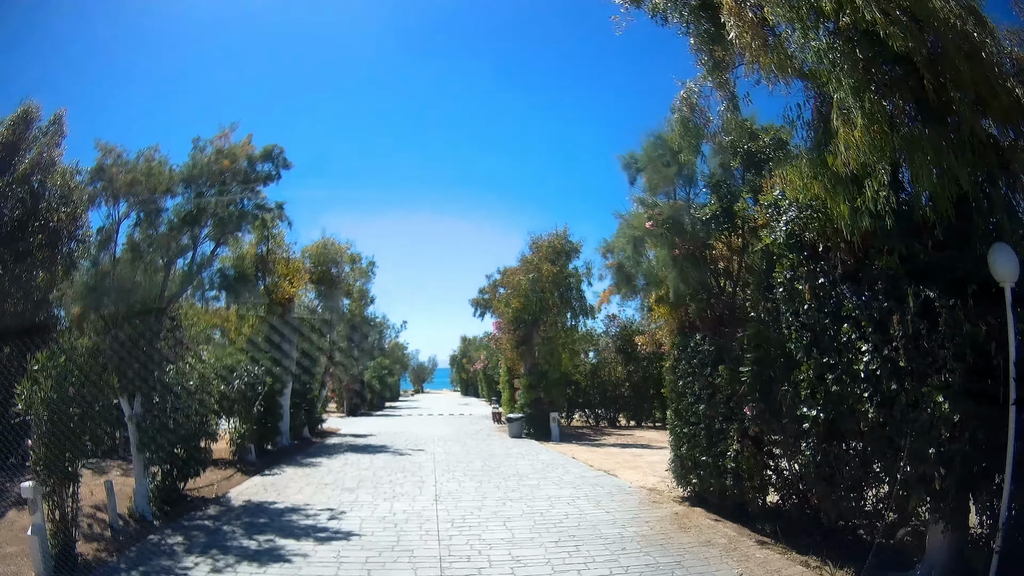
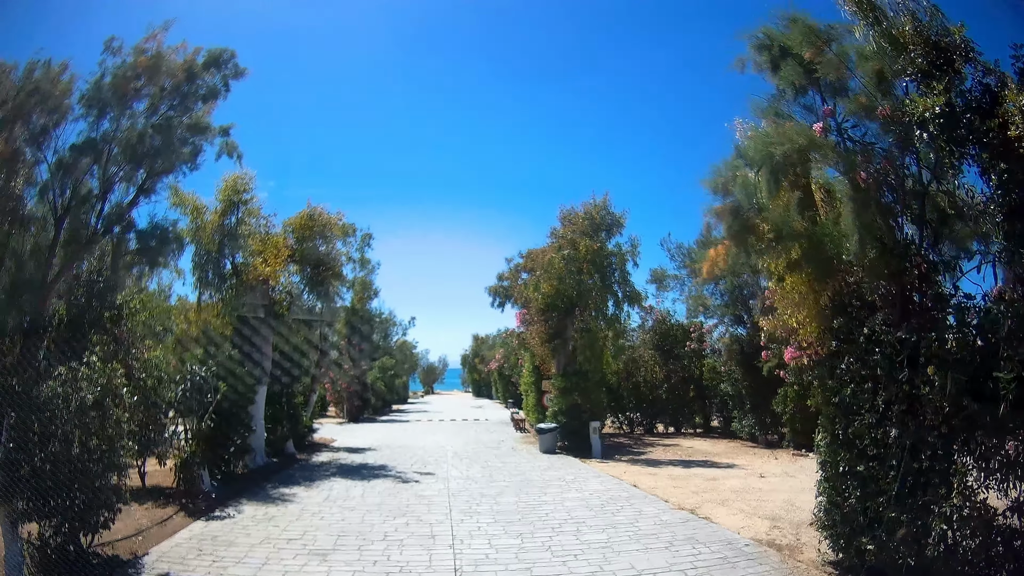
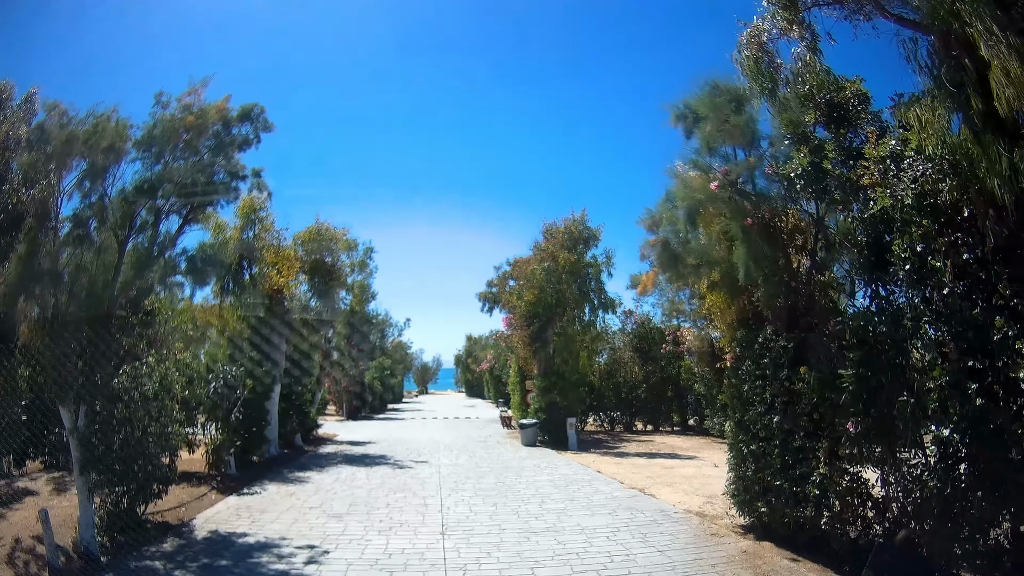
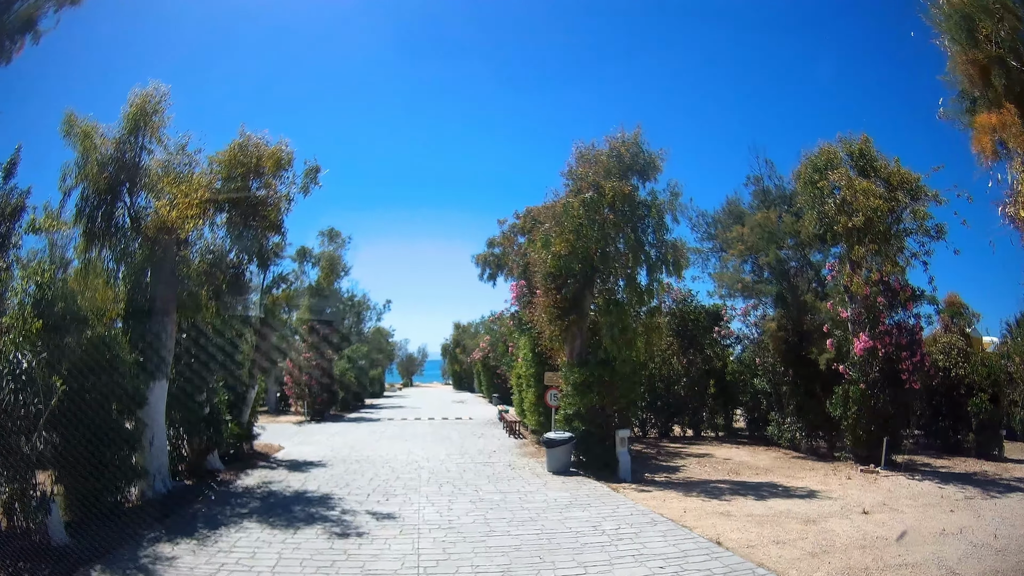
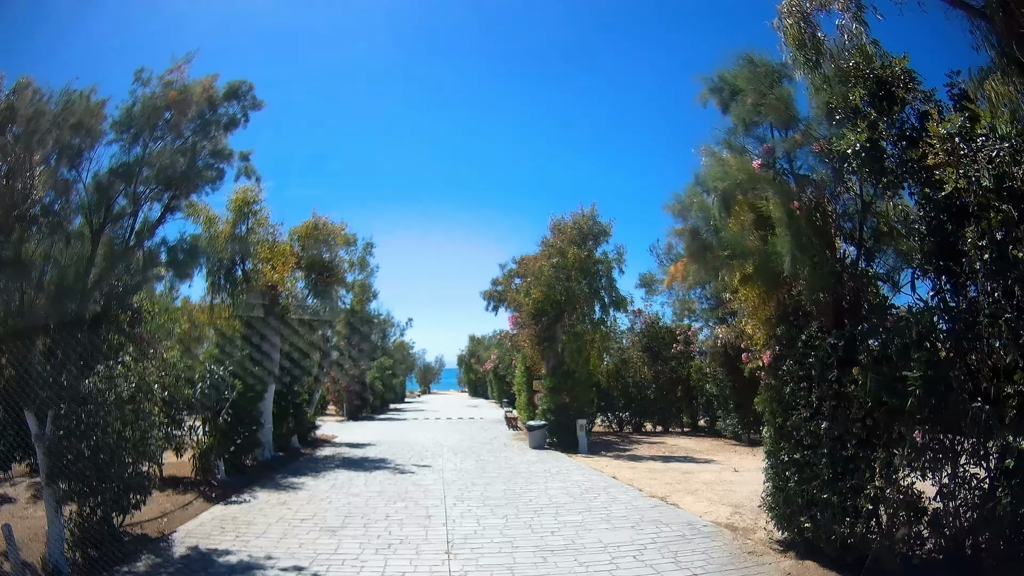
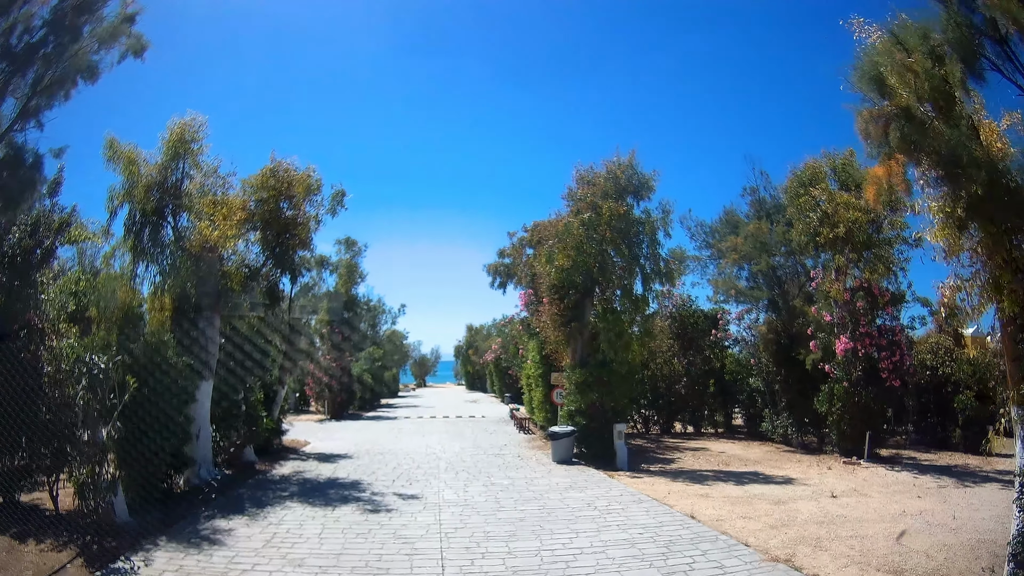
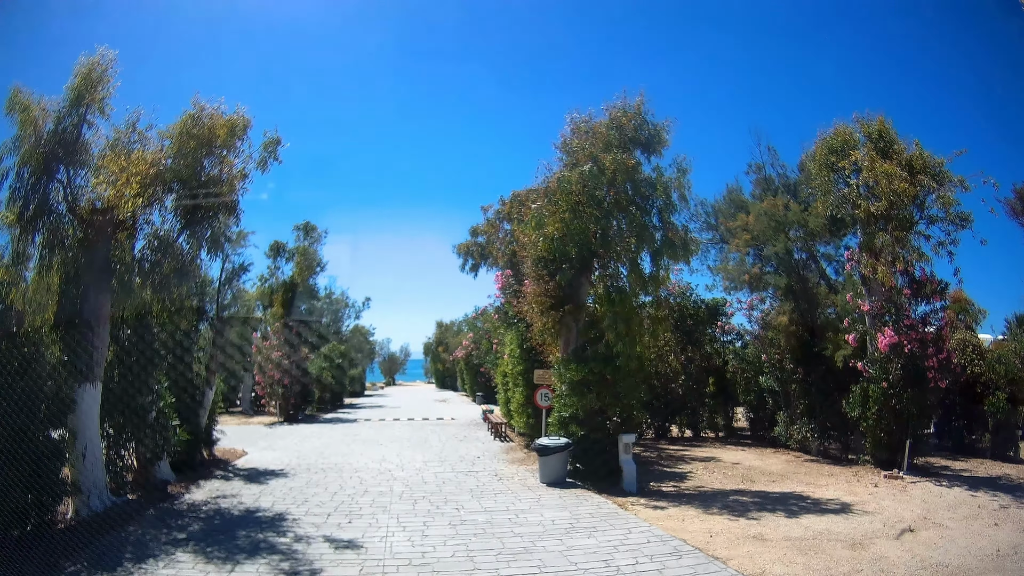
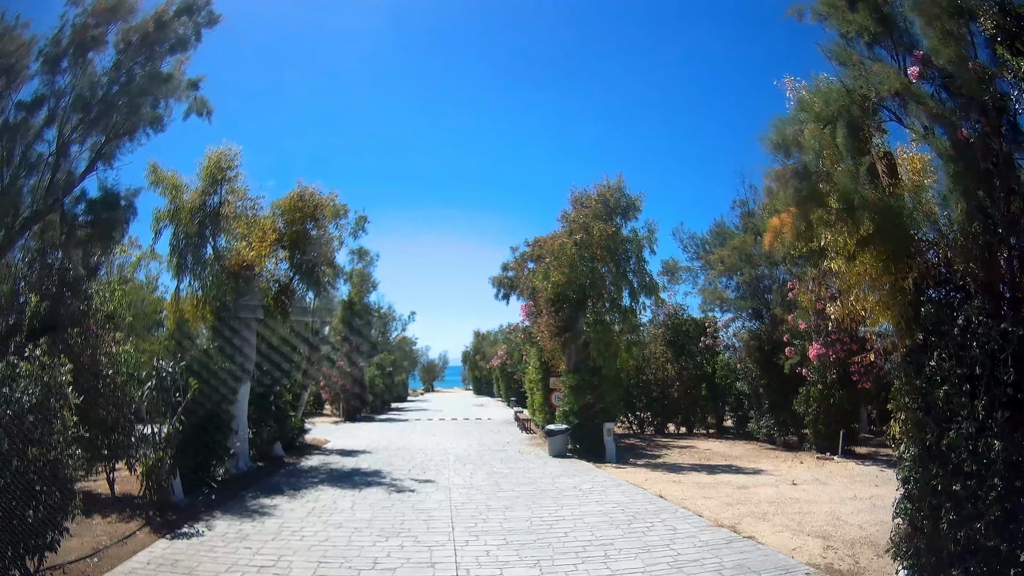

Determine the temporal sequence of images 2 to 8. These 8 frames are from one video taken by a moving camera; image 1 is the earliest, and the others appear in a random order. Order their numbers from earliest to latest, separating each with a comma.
3, 5, 2, 8, 6, 4, 7
